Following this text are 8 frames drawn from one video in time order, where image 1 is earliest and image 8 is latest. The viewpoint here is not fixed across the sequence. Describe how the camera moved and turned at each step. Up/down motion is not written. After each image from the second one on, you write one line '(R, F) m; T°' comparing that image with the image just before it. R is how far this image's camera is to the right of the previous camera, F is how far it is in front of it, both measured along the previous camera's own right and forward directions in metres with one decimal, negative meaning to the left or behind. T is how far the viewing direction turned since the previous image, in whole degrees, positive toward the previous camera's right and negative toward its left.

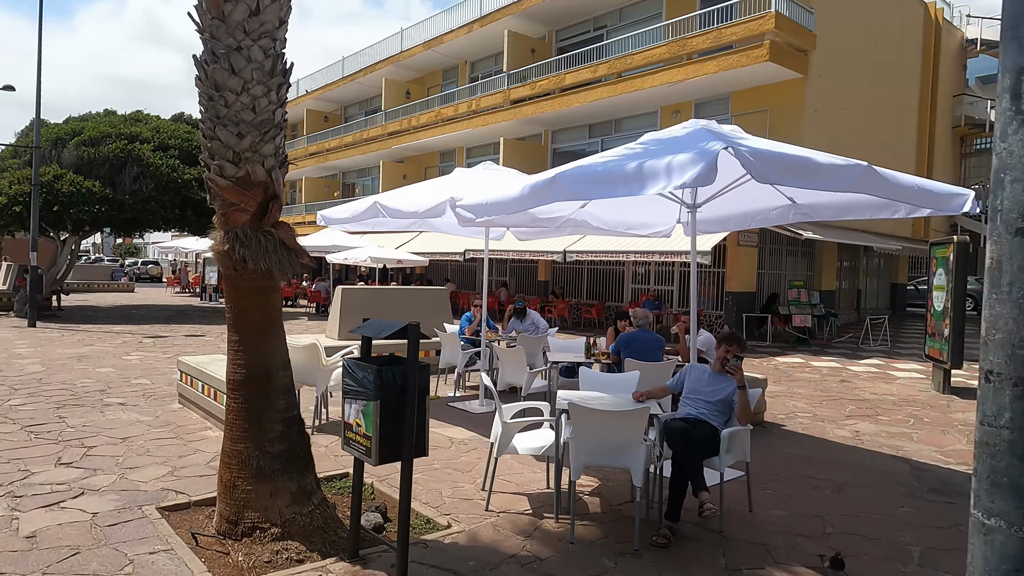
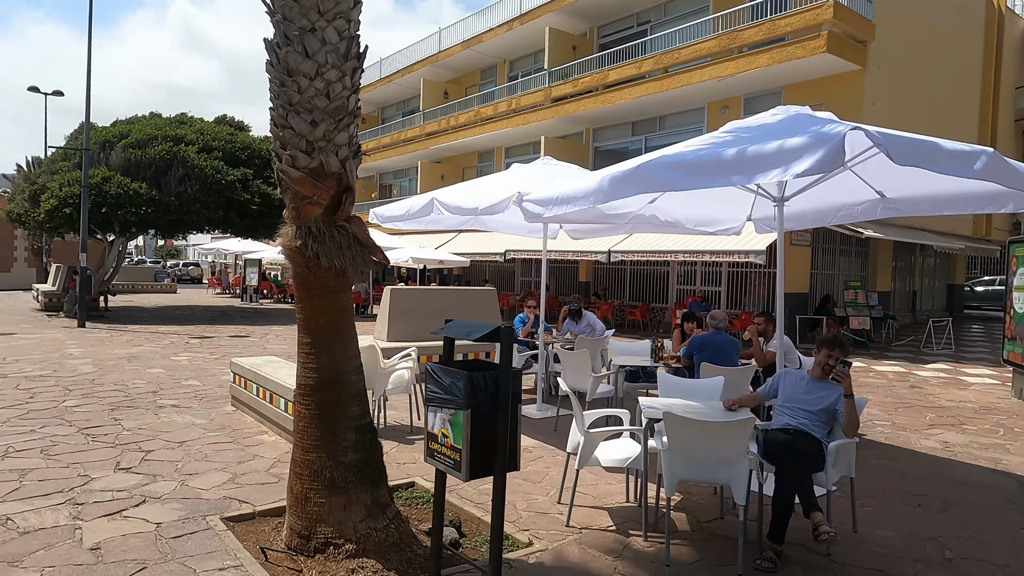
(-0.4, +0.3) m; -3°
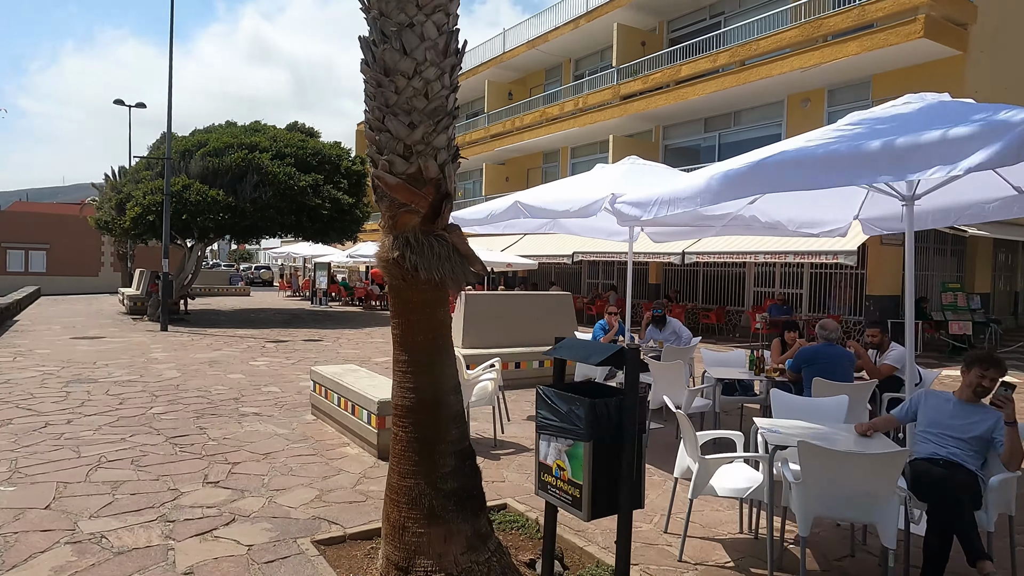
(-0.3, +0.3) m; -5°
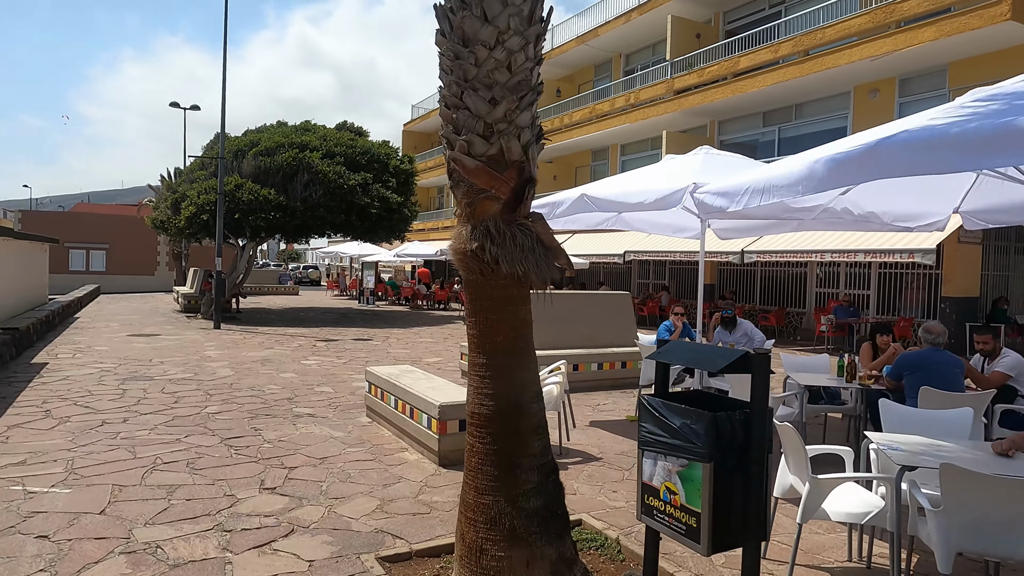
(-0.2, +0.4) m; -4°
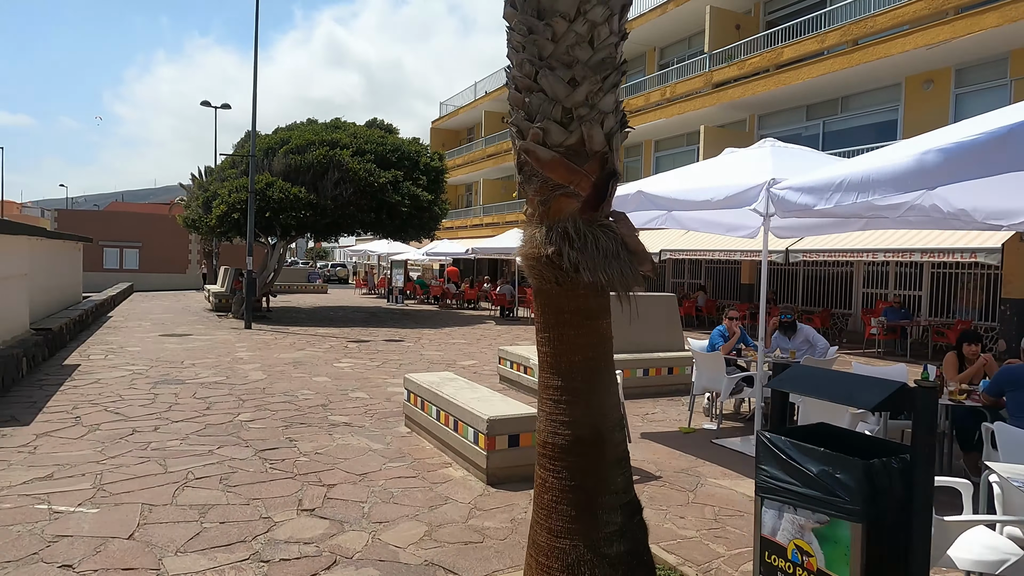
(-0.2, +0.4) m; -2°
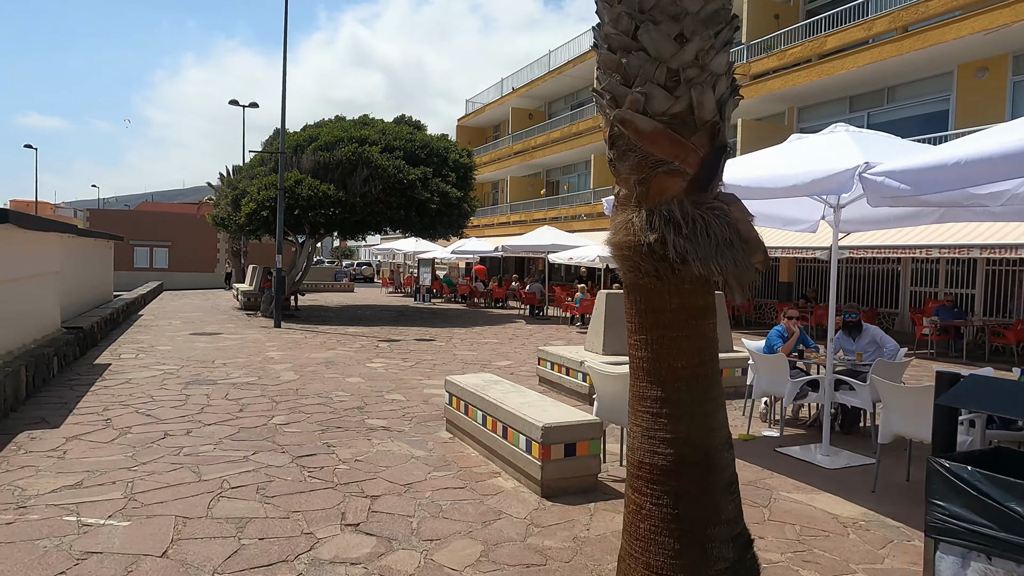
(-0.3, +0.4) m; -2°
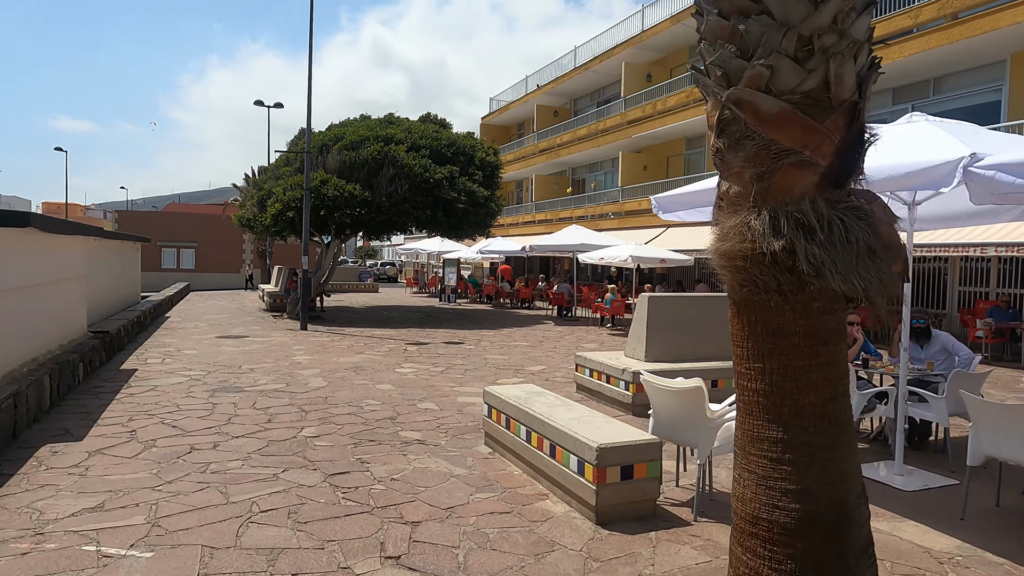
(-0.2, +0.4) m; -2°
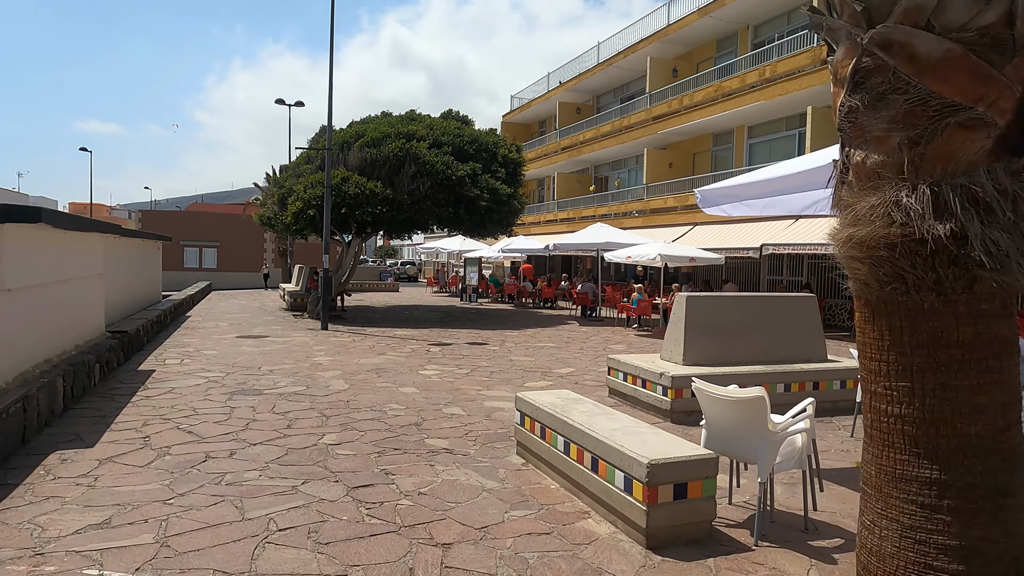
(-0.1, +0.4) m; -2°
